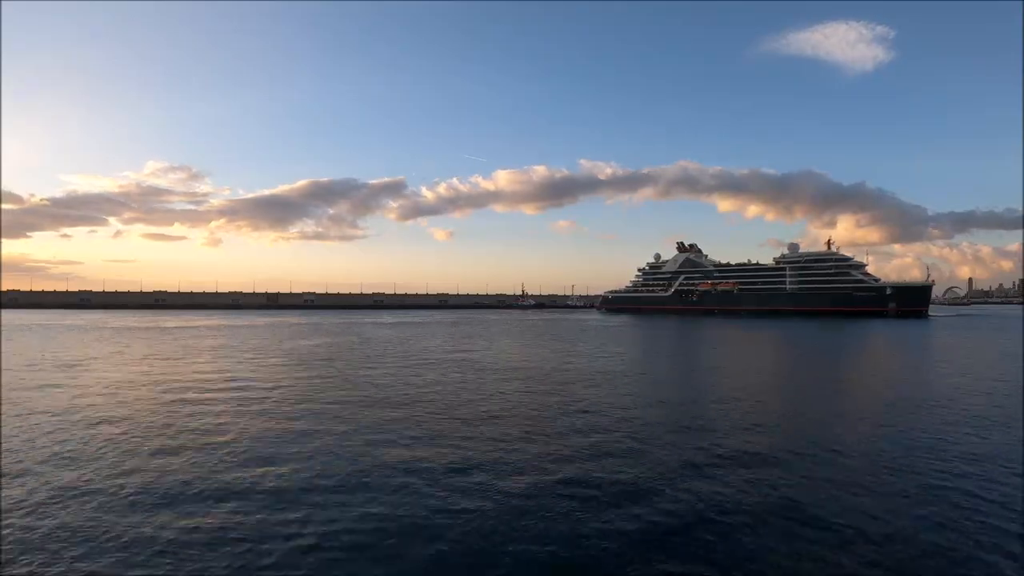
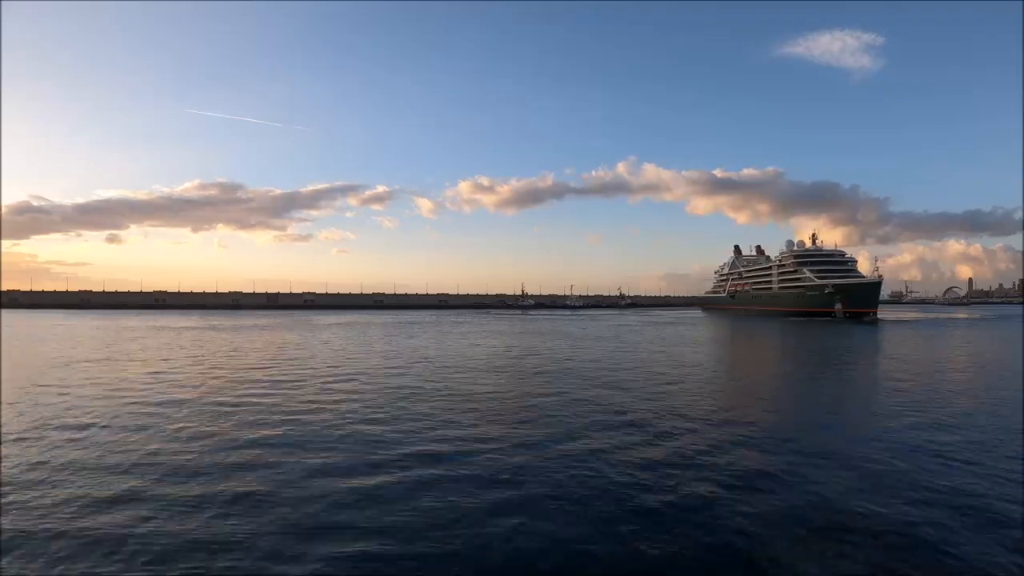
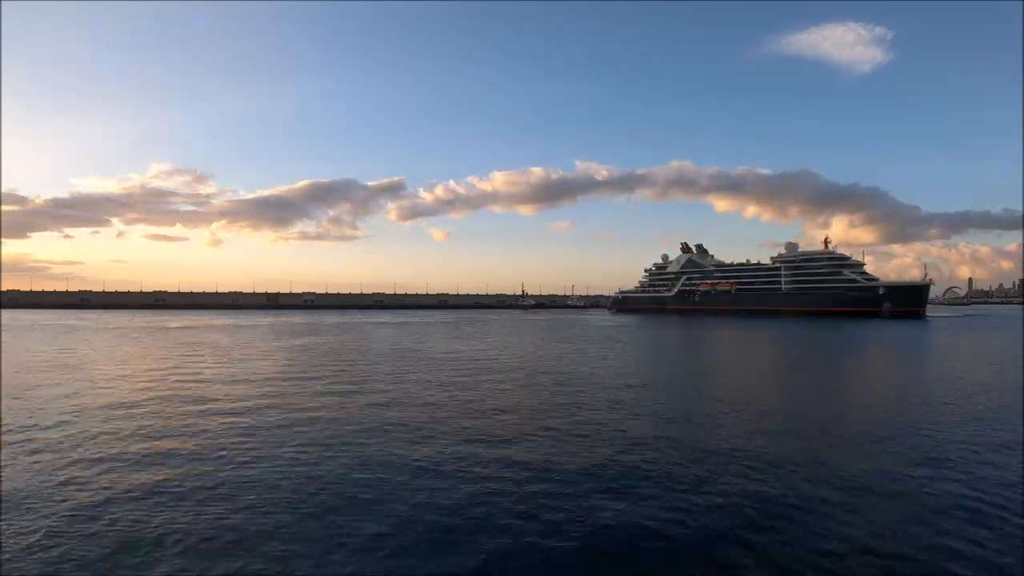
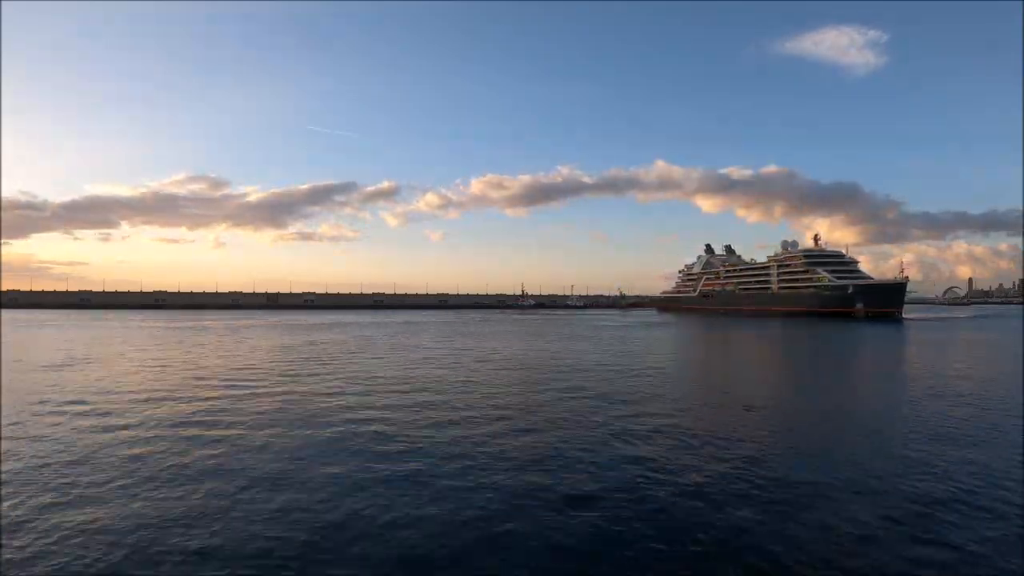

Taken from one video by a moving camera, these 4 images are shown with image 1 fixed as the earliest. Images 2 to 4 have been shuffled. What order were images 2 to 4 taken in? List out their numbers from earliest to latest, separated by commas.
3, 4, 2
